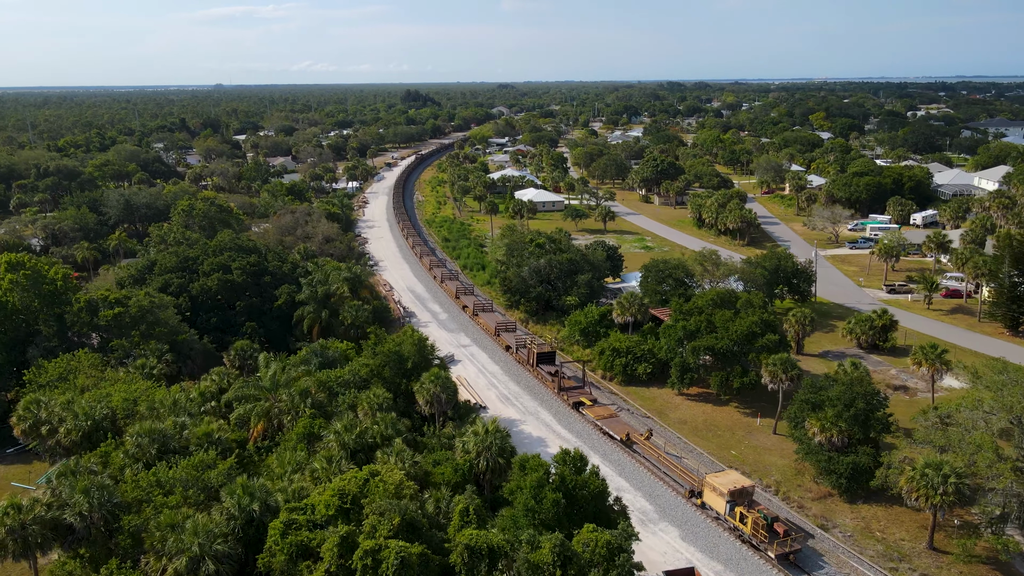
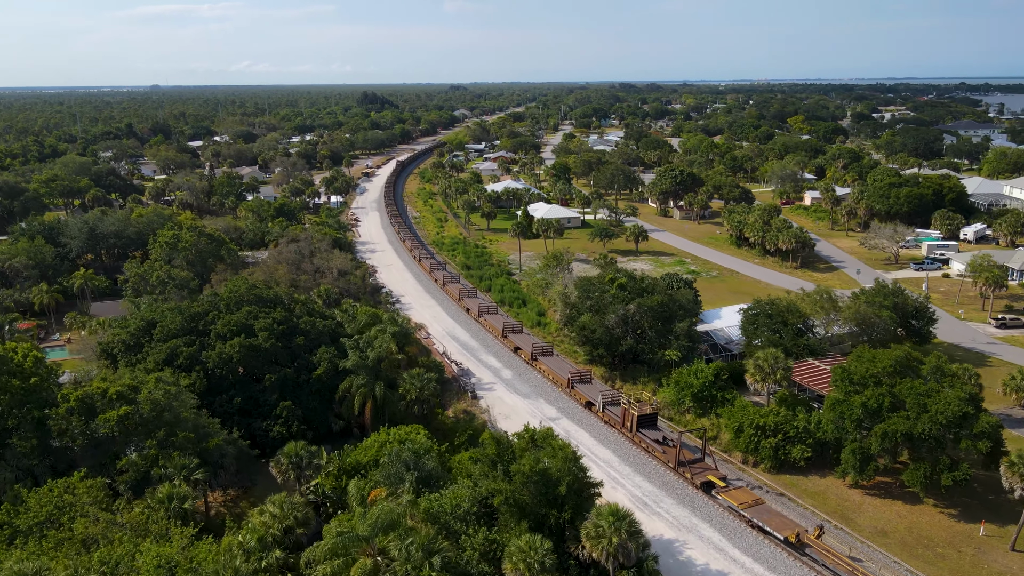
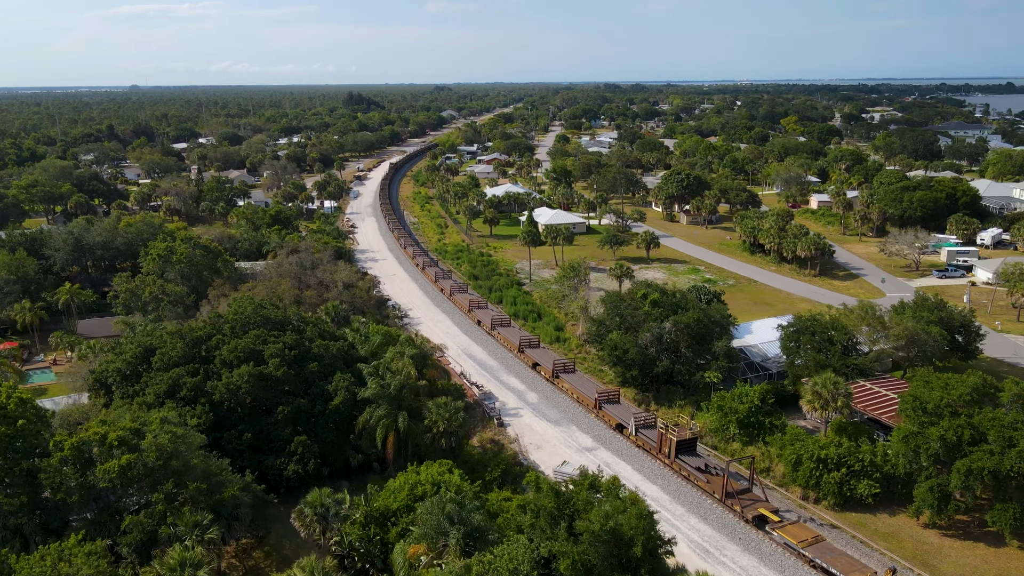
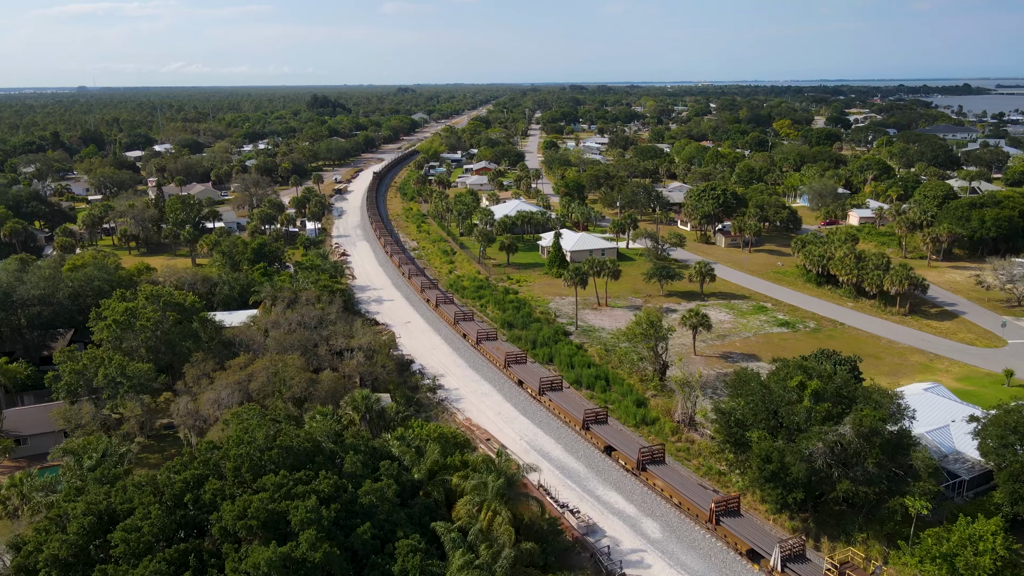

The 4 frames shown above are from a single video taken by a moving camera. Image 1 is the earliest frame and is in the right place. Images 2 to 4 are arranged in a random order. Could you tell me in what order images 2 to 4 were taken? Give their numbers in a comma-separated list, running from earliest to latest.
2, 3, 4
